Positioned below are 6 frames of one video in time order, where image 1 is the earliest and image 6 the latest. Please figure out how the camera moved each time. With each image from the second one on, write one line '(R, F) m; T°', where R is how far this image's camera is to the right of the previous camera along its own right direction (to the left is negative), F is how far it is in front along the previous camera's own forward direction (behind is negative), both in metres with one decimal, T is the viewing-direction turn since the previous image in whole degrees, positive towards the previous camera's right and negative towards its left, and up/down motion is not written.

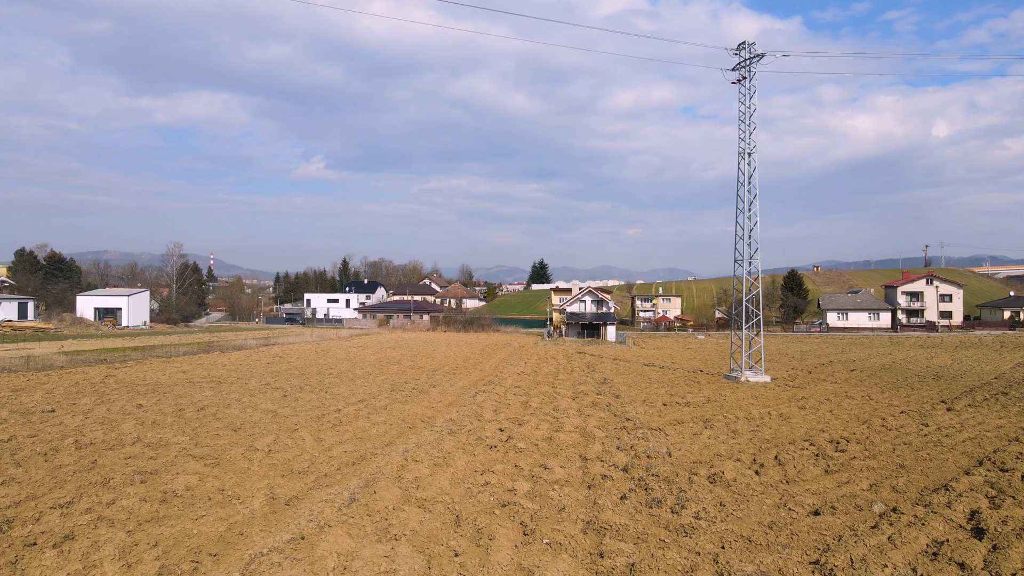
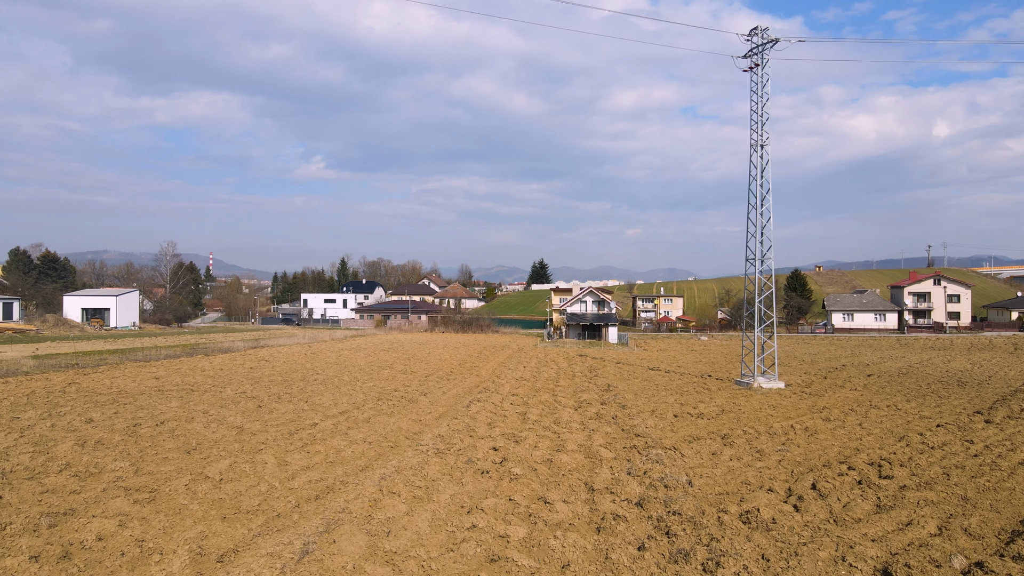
(+0.1, +1.1) m; 0°
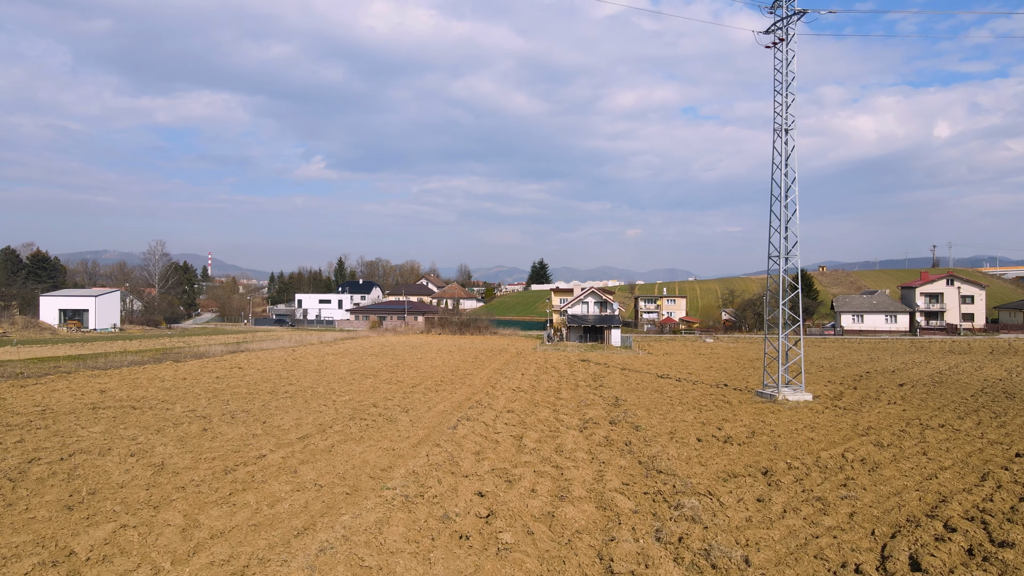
(+0.1, +1.8) m; 0°
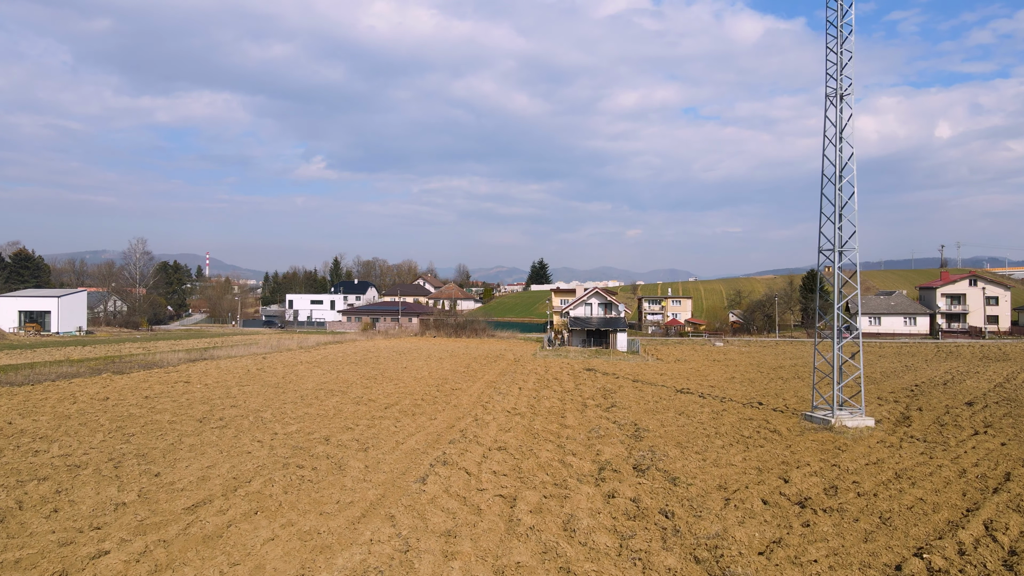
(+0.1, +2.9) m; 0°
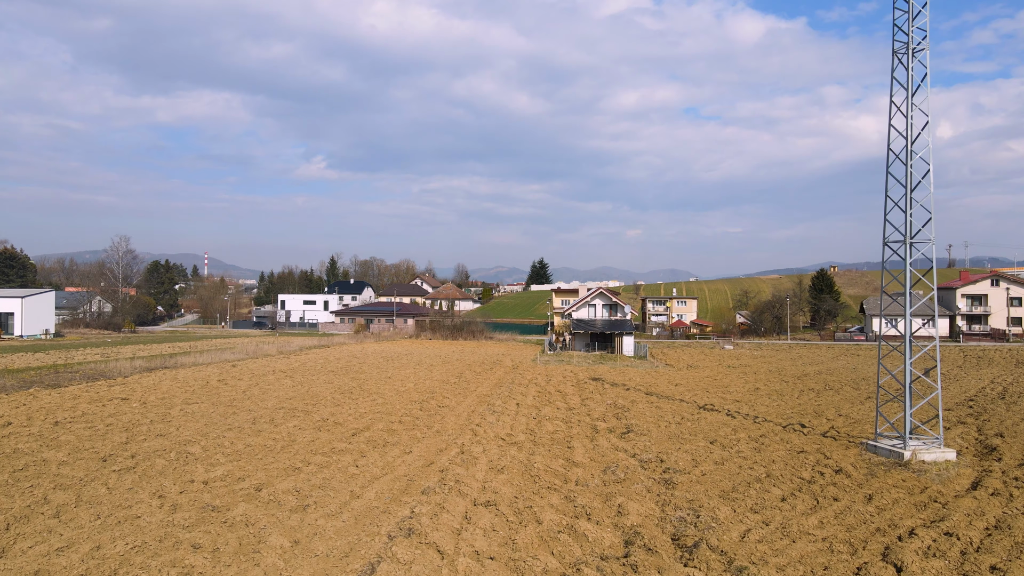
(+0.1, +2.5) m; 0°
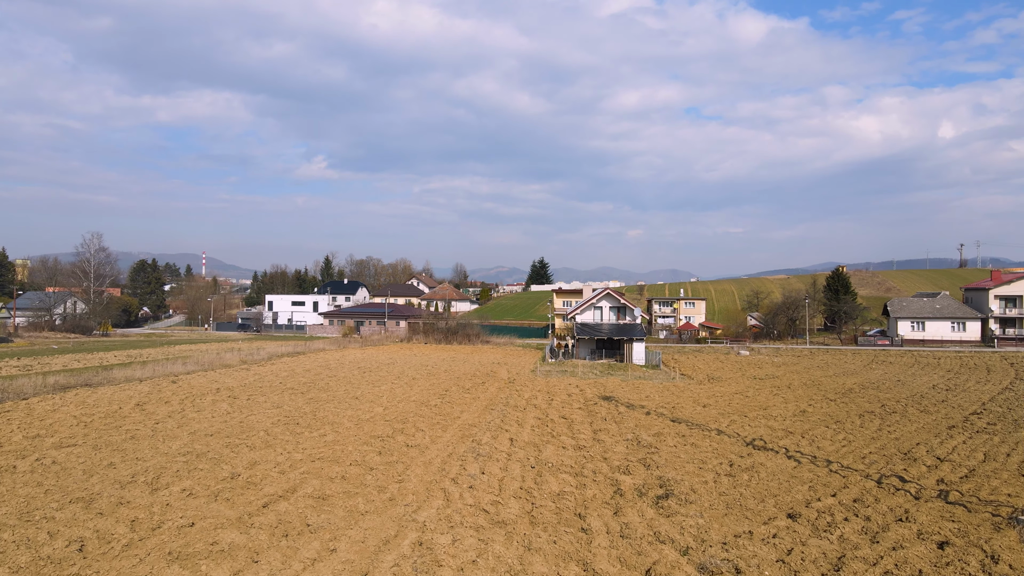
(+0.2, +3.7) m; 0°
